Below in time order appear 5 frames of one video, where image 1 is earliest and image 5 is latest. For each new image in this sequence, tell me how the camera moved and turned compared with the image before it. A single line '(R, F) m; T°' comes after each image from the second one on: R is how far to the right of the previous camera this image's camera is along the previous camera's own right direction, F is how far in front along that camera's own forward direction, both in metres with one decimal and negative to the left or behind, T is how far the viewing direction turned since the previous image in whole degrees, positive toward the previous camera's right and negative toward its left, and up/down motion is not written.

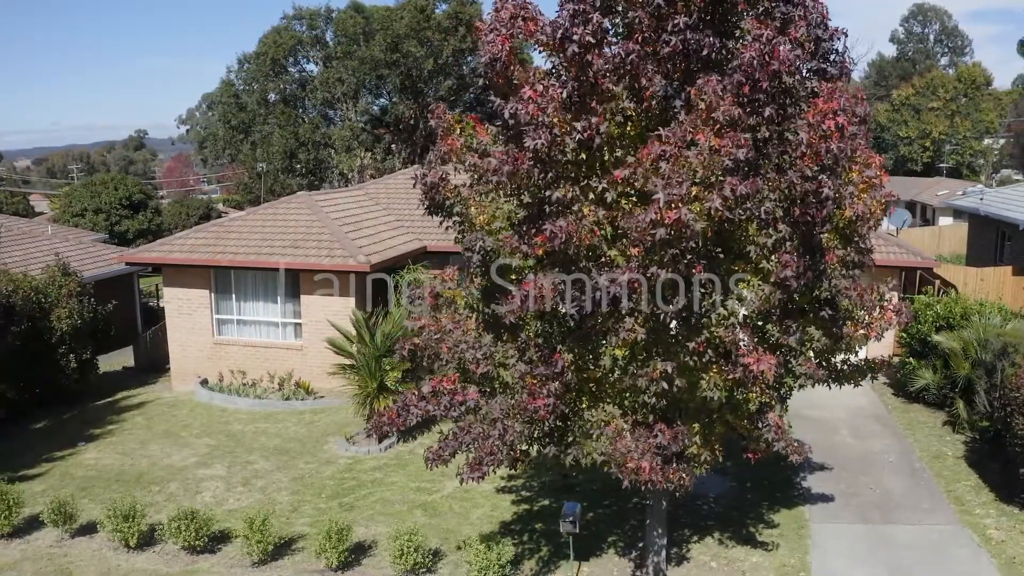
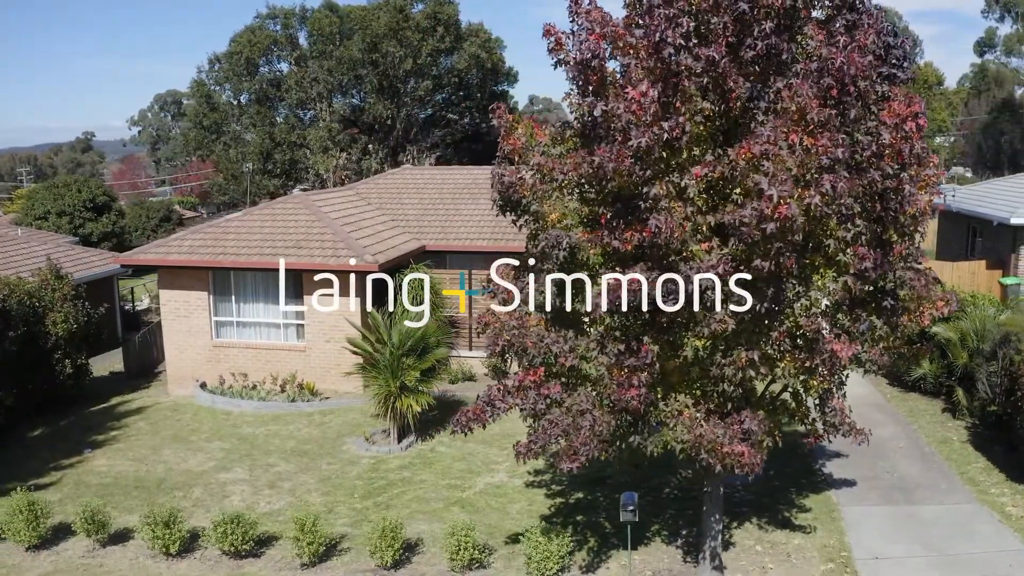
(-1.2, -0.1) m; +4°
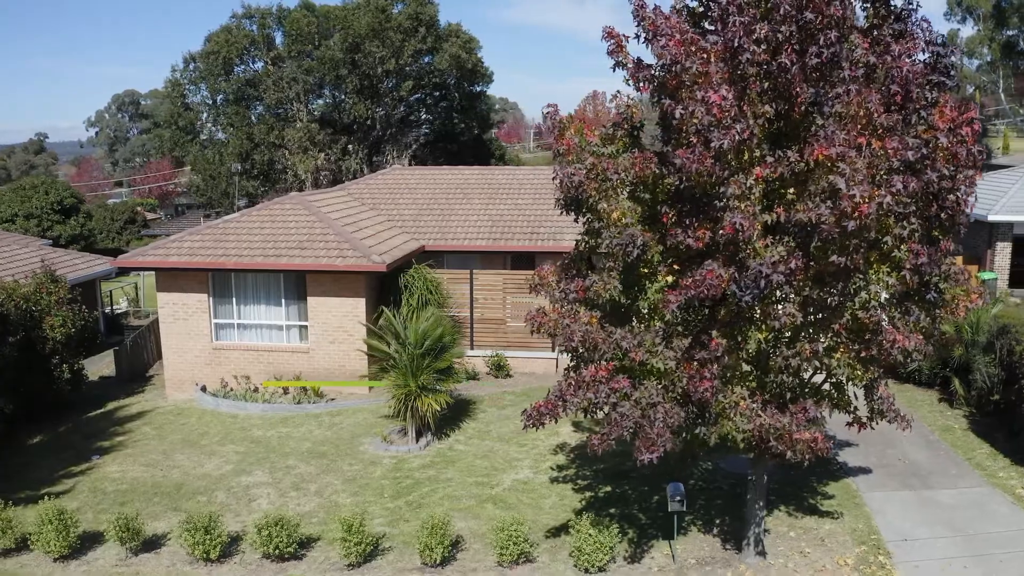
(-1.1, -0.1) m; +4°
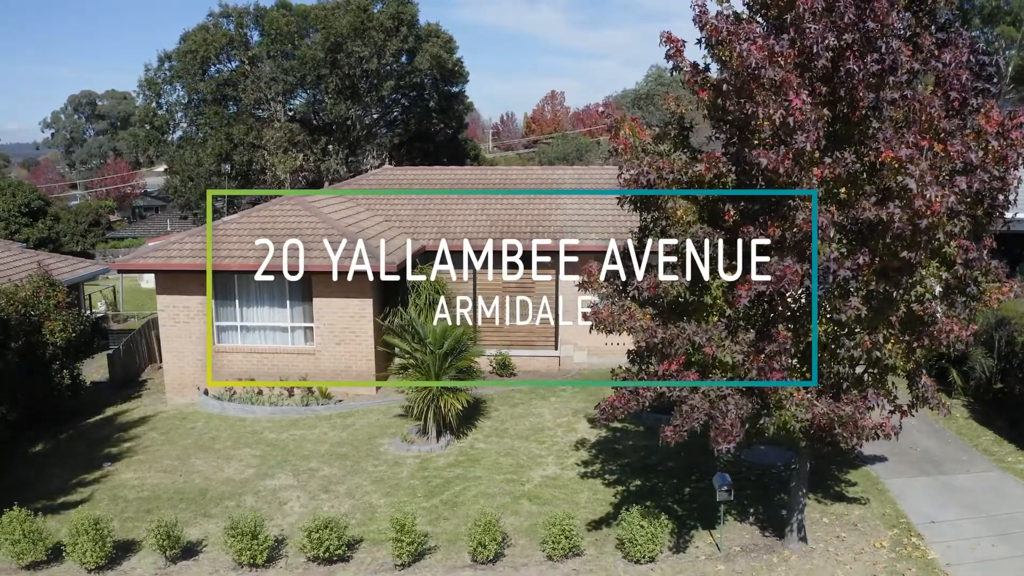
(-1.1, -0.1) m; +4°
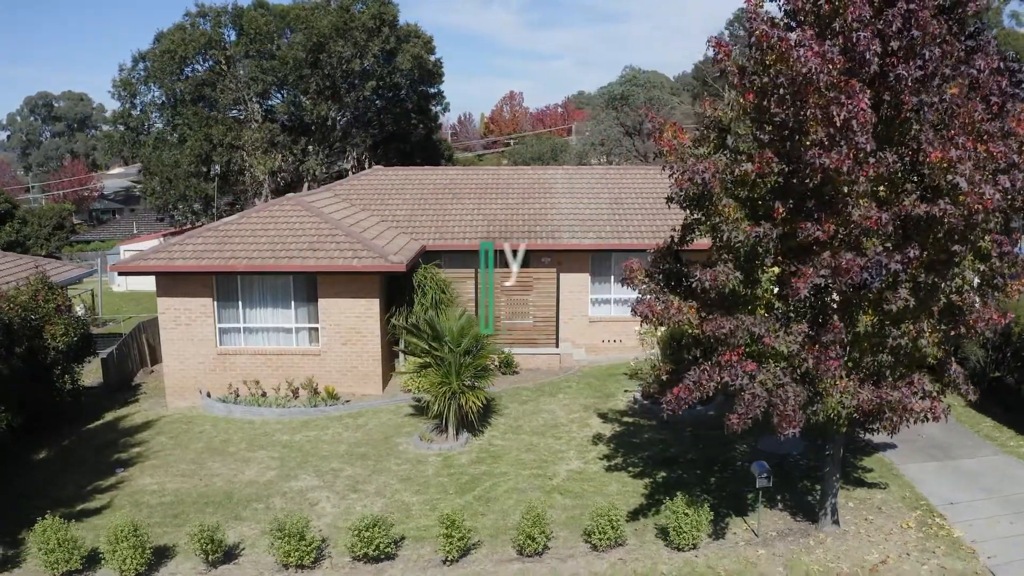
(-1.1, -0.1) m; +4°
